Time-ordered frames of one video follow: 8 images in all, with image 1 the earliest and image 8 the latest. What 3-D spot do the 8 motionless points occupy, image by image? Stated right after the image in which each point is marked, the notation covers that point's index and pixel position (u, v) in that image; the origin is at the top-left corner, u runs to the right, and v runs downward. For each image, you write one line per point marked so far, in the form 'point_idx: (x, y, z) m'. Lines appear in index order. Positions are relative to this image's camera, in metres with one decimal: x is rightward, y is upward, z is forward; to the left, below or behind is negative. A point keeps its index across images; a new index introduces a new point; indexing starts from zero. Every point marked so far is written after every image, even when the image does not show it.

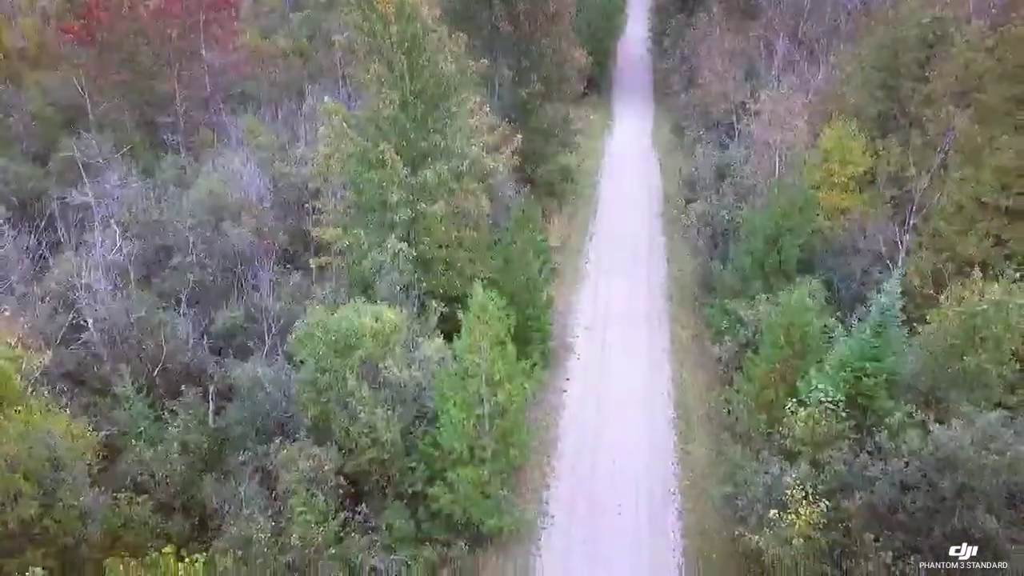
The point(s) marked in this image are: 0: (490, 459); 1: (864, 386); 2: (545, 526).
0: (-0.6, -4.4, +16.1) m
1: (+8.0, -2.2, +14.0) m
2: (+0.9, -6.5, +16.4) m
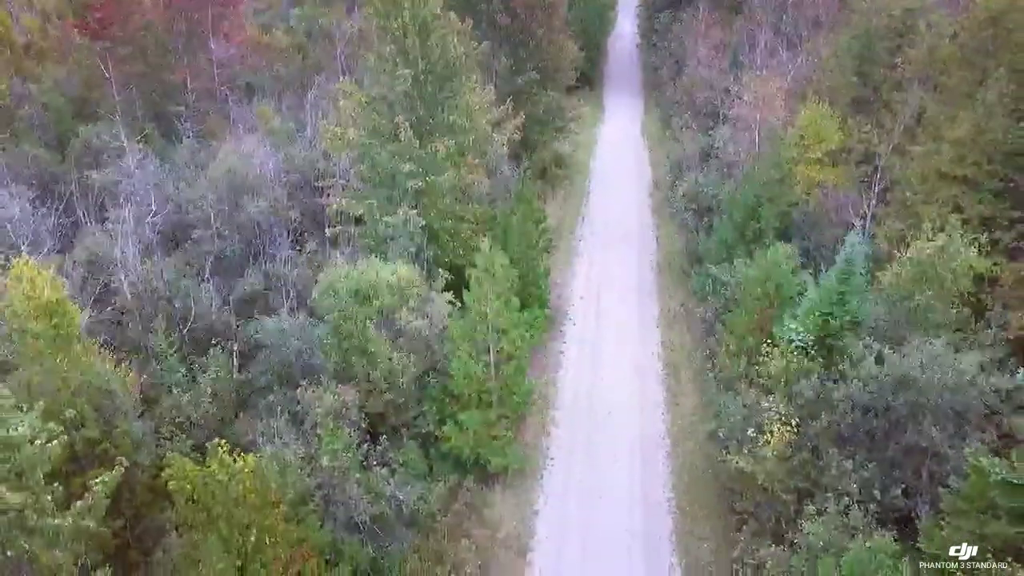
0: (-0.5, -3.3, +17.7) m
1: (+8.2, -1.0, +15.7) m
2: (+1.0, -5.4, +18.0) m
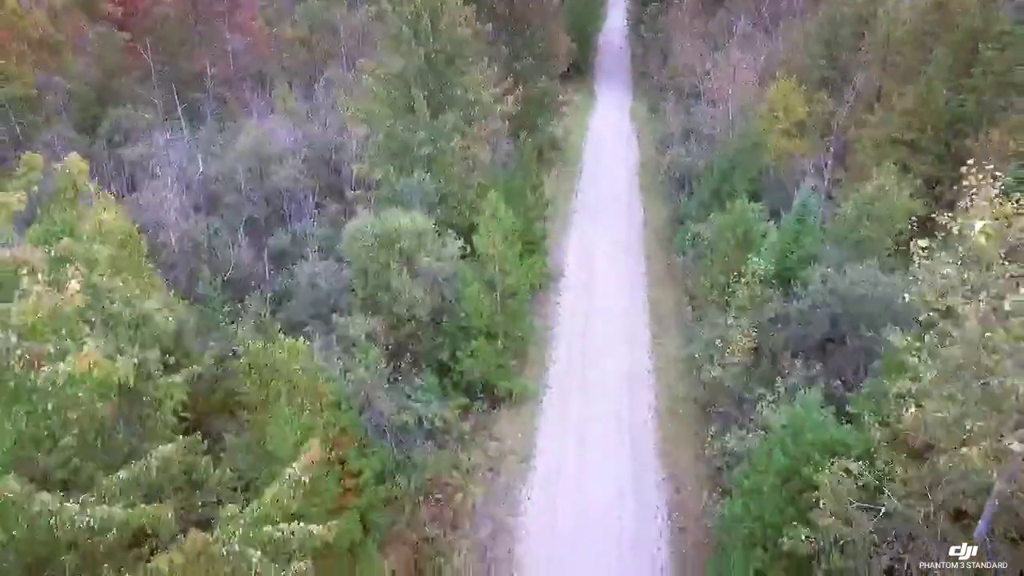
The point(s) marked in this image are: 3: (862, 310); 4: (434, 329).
0: (-0.4, -1.5, +20.3) m
1: (+8.3, +0.8, +18.4) m
2: (+1.2, -3.7, +20.6) m
3: (+8.8, -0.6, +15.5) m
4: (-2.5, -1.3, +19.7) m
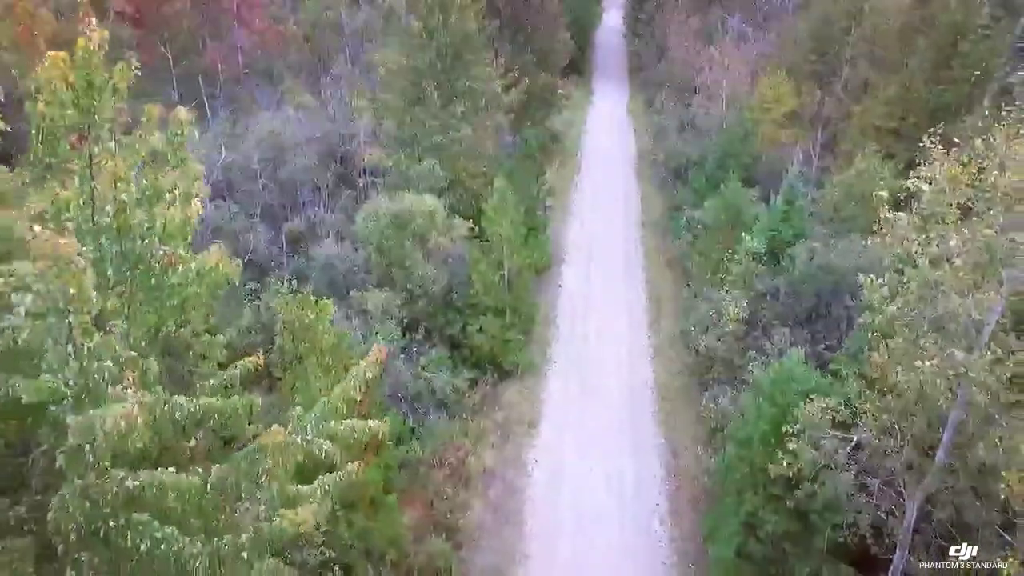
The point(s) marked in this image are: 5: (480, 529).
0: (-0.2, -0.8, +21.5) m
1: (+8.5, +1.5, +19.6) m
2: (+1.4, -2.9, +21.8) m
3: (+9.1, +0.2, +16.7) m
4: (-2.3, -0.6, +20.9) m
5: (-0.9, -6.6, +16.9) m
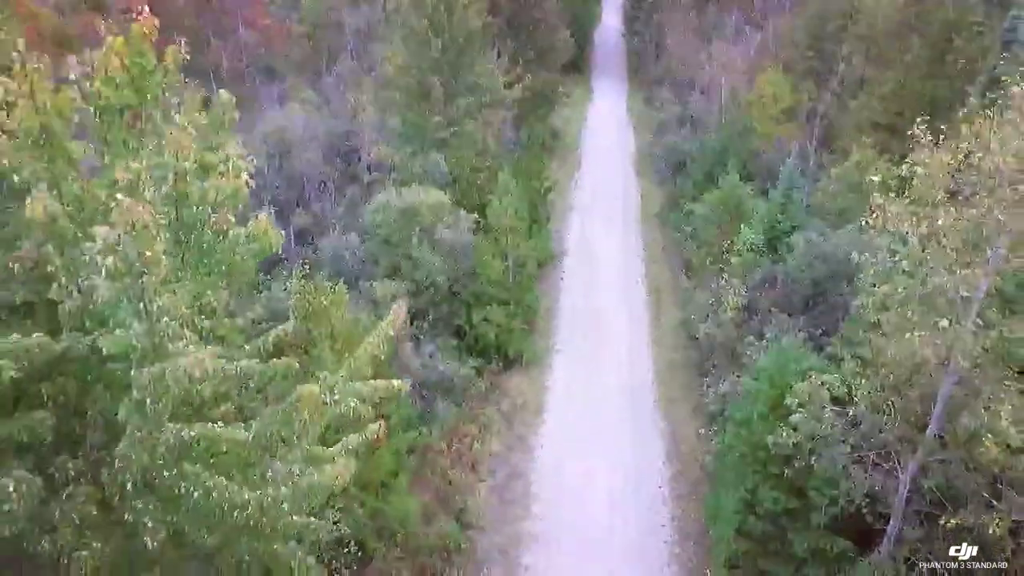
0: (0.0, -0.5, +21.9) m
1: (+8.7, +1.9, +20.1) m
2: (+1.5, -2.6, +22.3) m
3: (+9.2, +0.5, +17.3) m
4: (-2.1, -0.3, +21.4) m
5: (-0.7, -6.2, +17.4) m
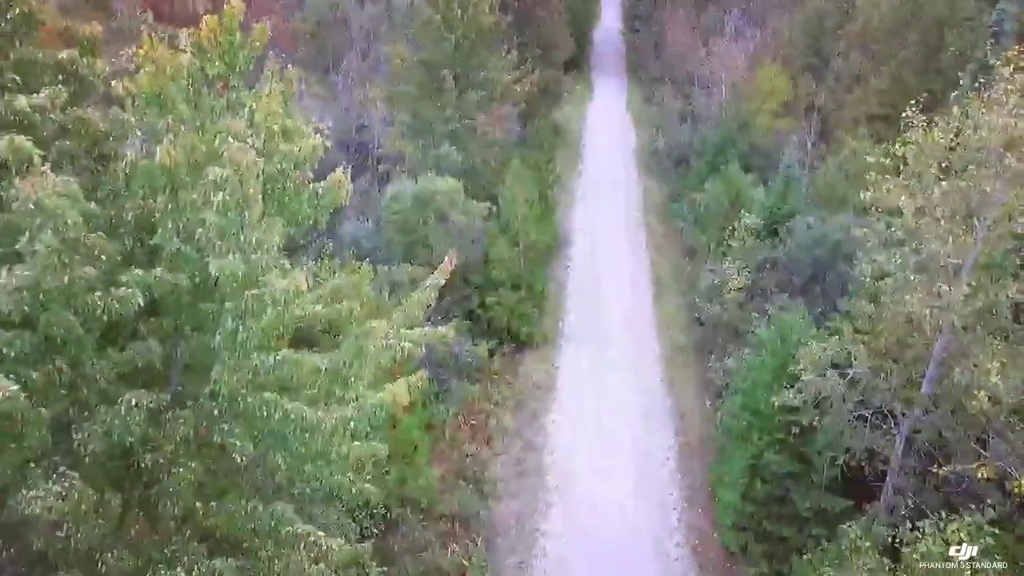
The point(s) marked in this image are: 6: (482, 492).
0: (+0.4, 0.0, +22.8) m
1: (+9.1, +2.4, +21.0) m
2: (+1.9, -2.1, +23.1) m
3: (+9.6, +1.1, +18.1) m
4: (-1.7, +0.3, +22.2) m
5: (-0.2, -5.7, +18.2) m
6: (-0.9, -5.9, +17.8) m
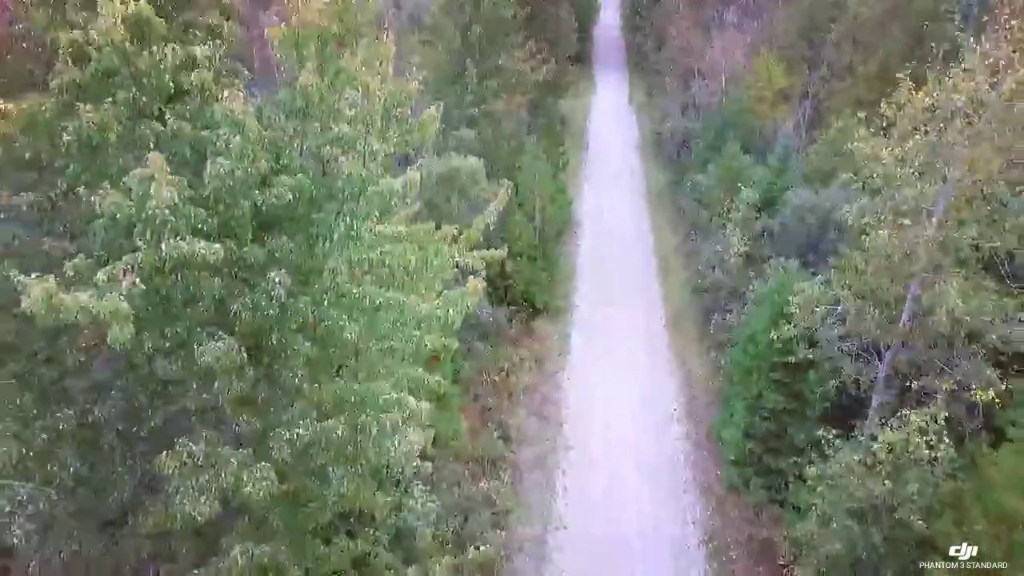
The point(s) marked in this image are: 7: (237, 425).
0: (+1.0, +1.2, +24.5) m
1: (+9.7, +3.6, +22.8) m
2: (+2.6, -0.9, +24.8) m
3: (+10.3, +2.2, +19.9) m
4: (-1.1, +1.4, +23.9) m
5: (+0.4, -4.5, +19.9) m
6: (-0.2, -4.8, +19.5) m
7: (-3.9, -1.9, +8.7) m
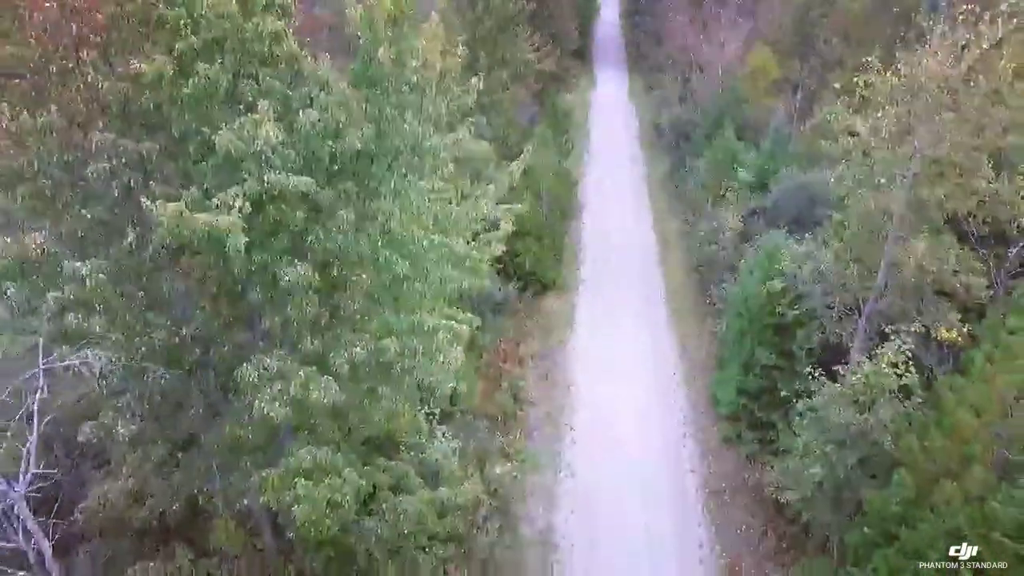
0: (+1.4, +2.1, +26.0) m
1: (+10.1, +4.5, +24.3) m
2: (+2.9, 0.0, +26.4) m
3: (+10.7, +3.2, +21.5) m
4: (-0.7, +2.3, +25.4) m
5: (+0.8, -3.6, +21.4) m
6: (+0.2, -3.8, +21.0) m
7: (-3.5, -1.0, +10.2) m
